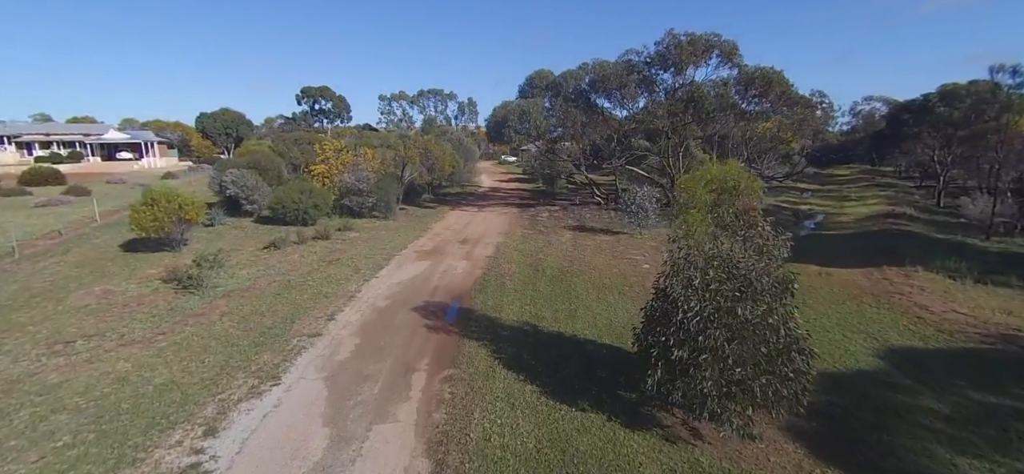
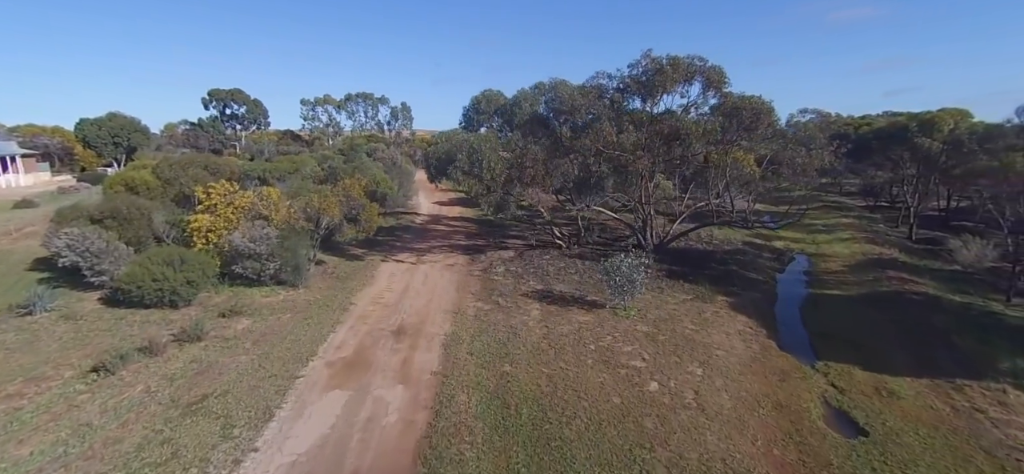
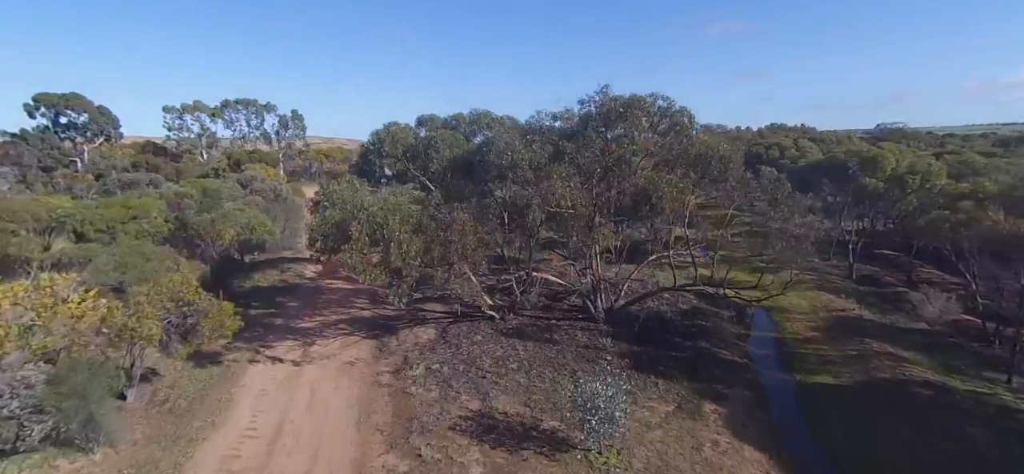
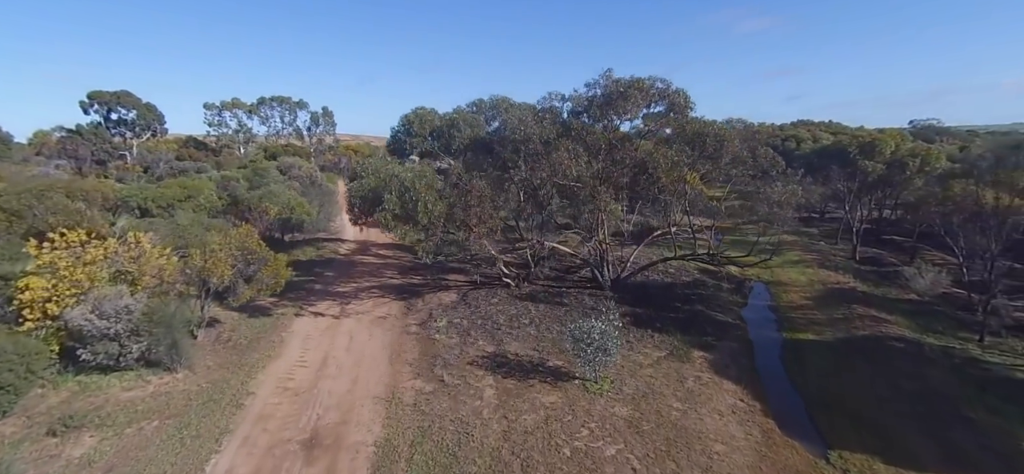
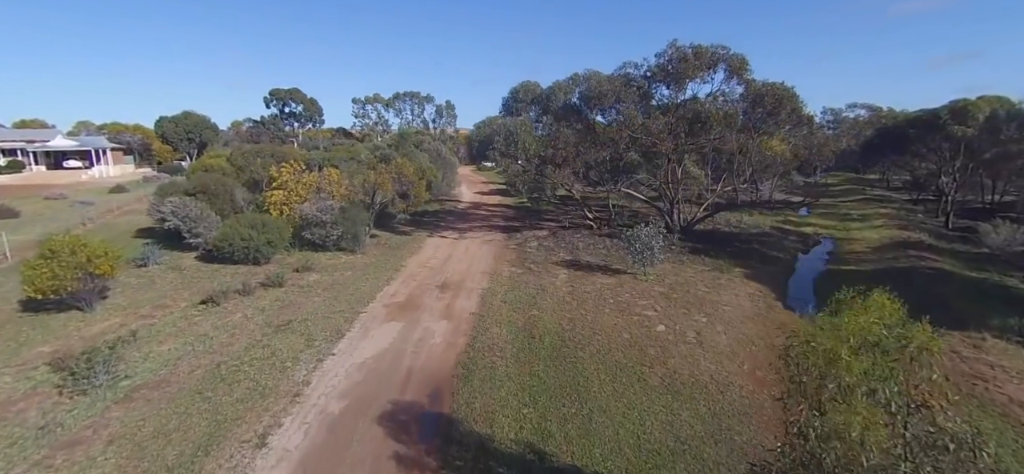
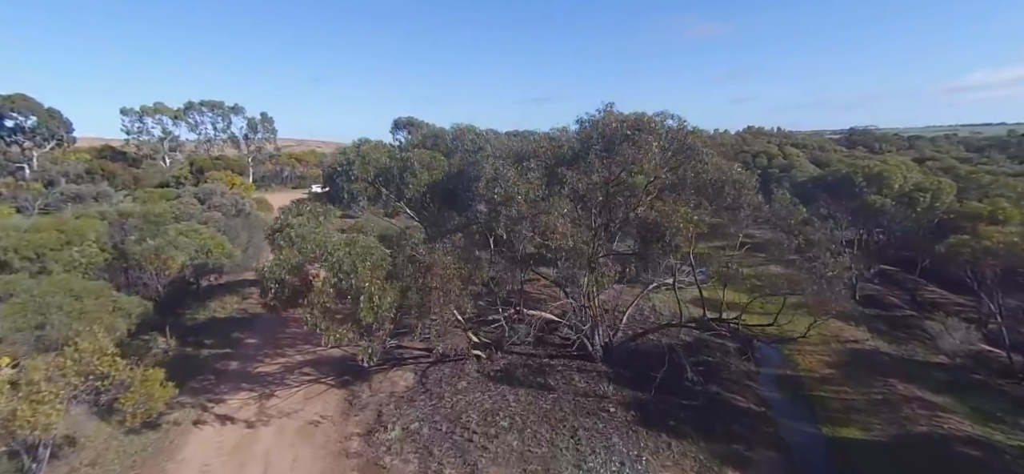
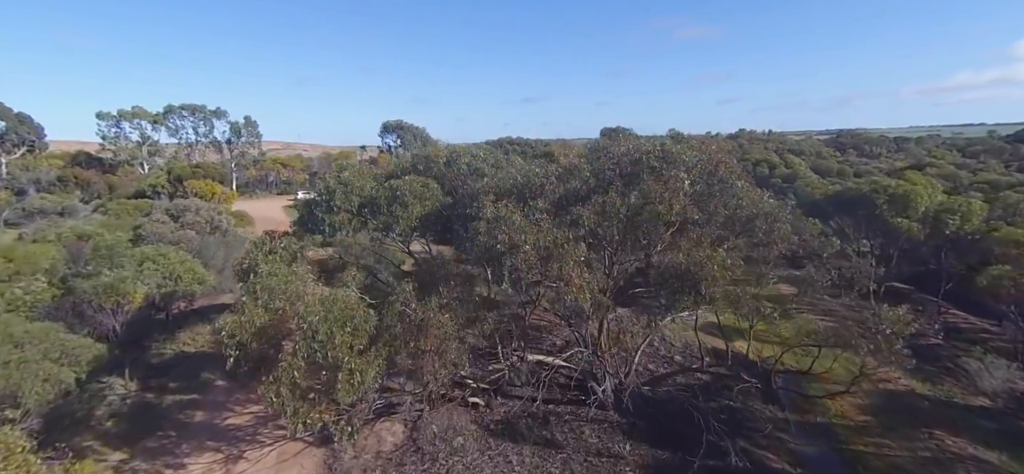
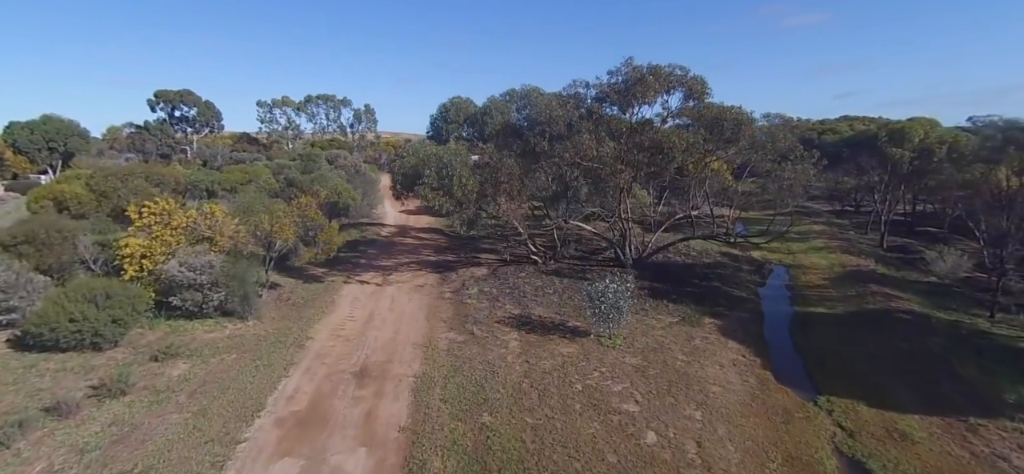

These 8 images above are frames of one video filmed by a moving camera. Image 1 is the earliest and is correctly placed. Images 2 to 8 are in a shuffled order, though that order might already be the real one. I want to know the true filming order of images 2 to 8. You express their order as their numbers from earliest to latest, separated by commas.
5, 2, 8, 4, 3, 6, 7
